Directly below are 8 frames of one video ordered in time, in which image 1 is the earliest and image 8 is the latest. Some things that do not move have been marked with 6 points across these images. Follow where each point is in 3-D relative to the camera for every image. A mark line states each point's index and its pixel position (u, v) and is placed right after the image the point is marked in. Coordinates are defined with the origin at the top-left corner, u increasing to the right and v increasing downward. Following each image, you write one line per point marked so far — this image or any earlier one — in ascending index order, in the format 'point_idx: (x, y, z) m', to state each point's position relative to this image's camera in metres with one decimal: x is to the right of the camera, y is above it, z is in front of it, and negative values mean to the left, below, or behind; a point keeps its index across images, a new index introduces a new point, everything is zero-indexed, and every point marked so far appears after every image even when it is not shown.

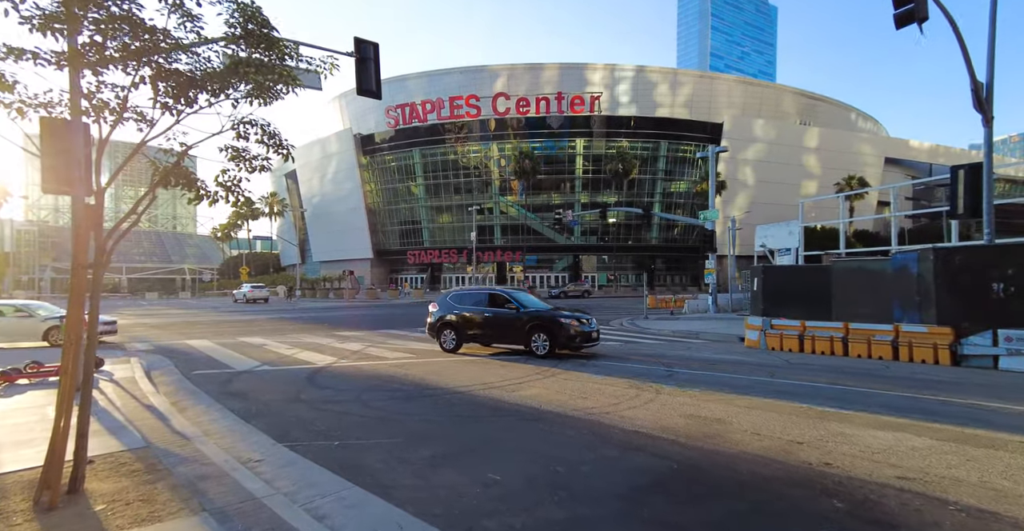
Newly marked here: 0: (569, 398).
0: (+0.9, -1.9, +7.2) m
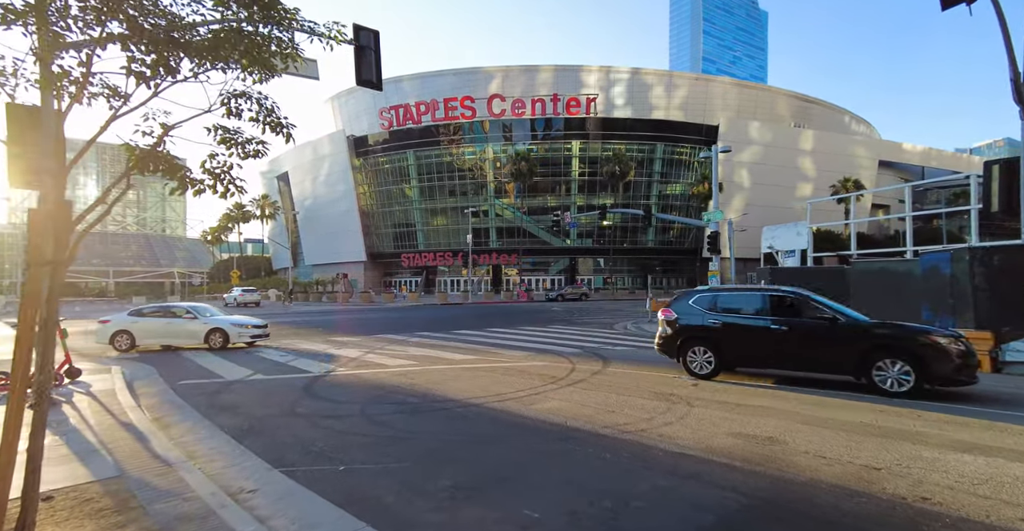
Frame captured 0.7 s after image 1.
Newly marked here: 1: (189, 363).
0: (+1.1, -2.0, +6.6) m
1: (-7.8, -2.4, +12.1) m
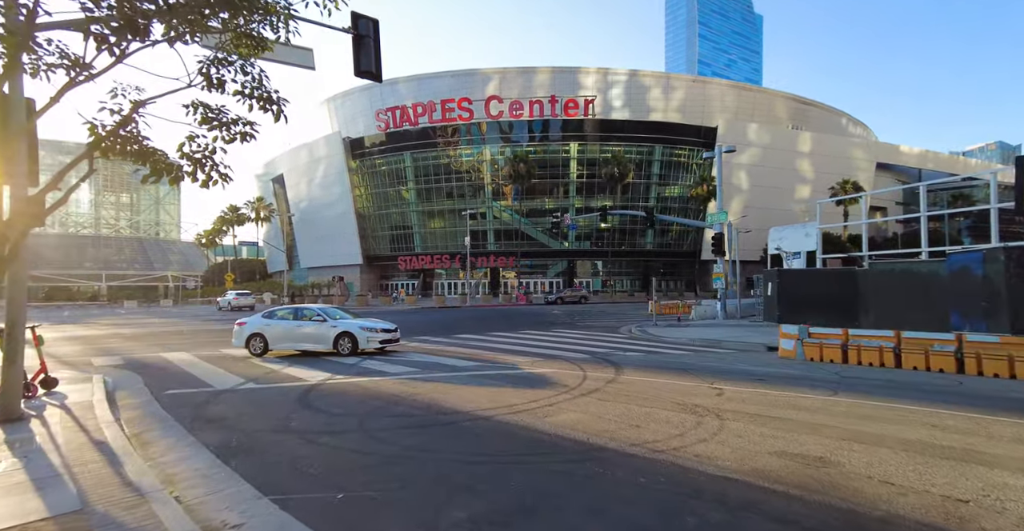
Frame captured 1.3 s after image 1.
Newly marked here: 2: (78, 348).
0: (+1.3, -2.0, +6.0) m
1: (-7.7, -2.4, +11.4) m
2: (-13.3, -2.5, +15.4) m
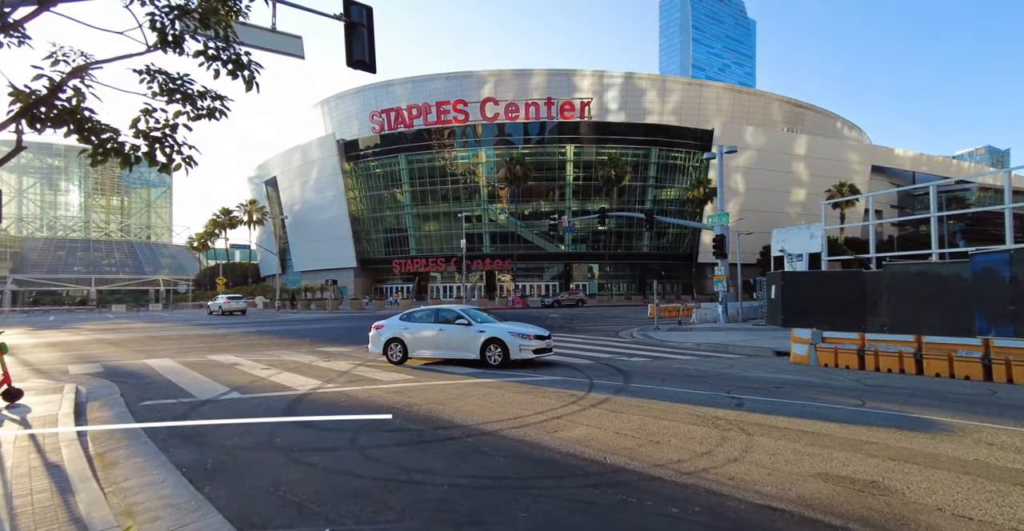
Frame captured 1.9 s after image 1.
0: (+1.4, -2.0, +5.4) m
1: (-7.6, -2.5, +10.8) m
2: (-13.3, -2.6, +14.7) m
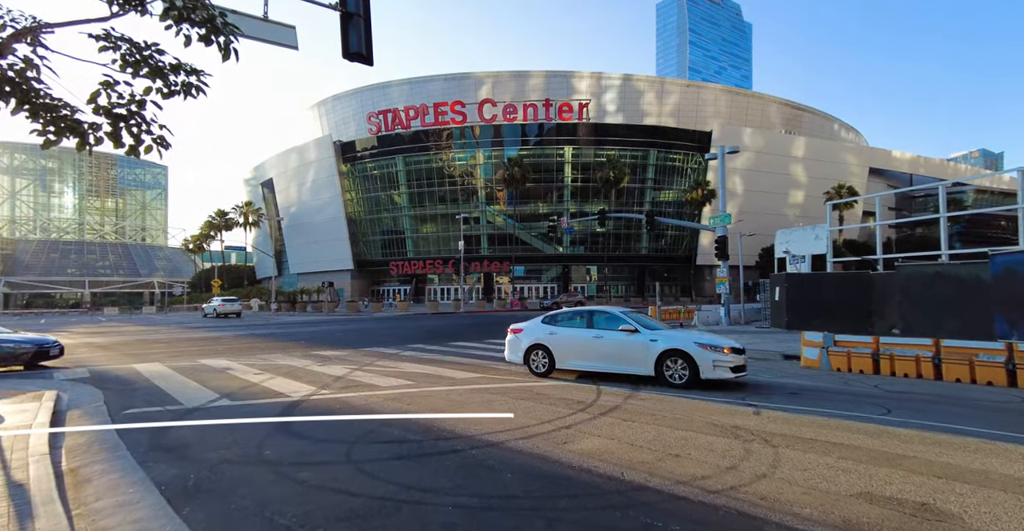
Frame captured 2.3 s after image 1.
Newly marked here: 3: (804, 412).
0: (+1.5, -2.0, +5.0) m
1: (-7.6, -2.5, +10.3) m
2: (-13.3, -2.7, +14.2) m
3: (+4.0, -2.0, +7.0) m
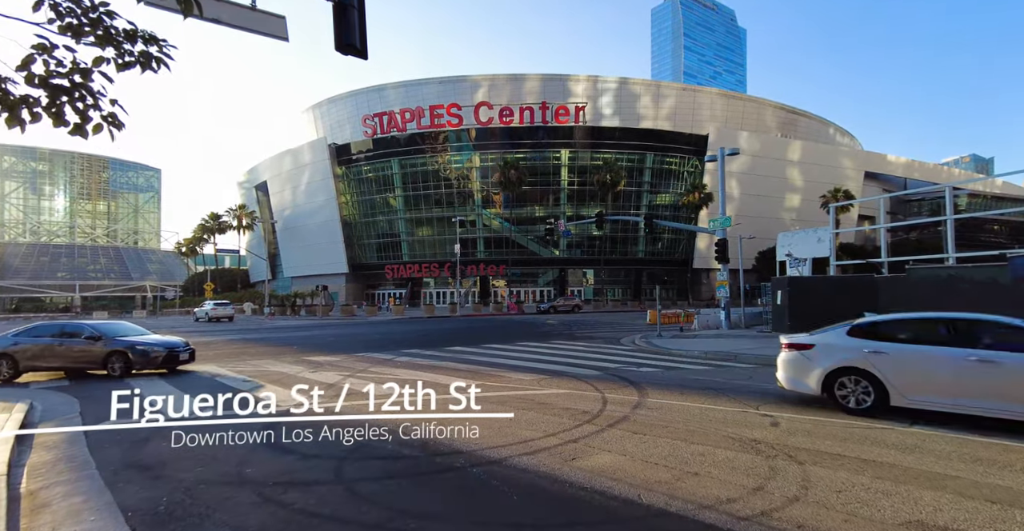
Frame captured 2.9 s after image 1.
0: (+1.5, -2.0, +4.6) m
1: (-7.6, -2.5, +9.8) m
2: (-13.3, -2.7, +13.6) m
3: (+4.1, -2.1, +6.6) m
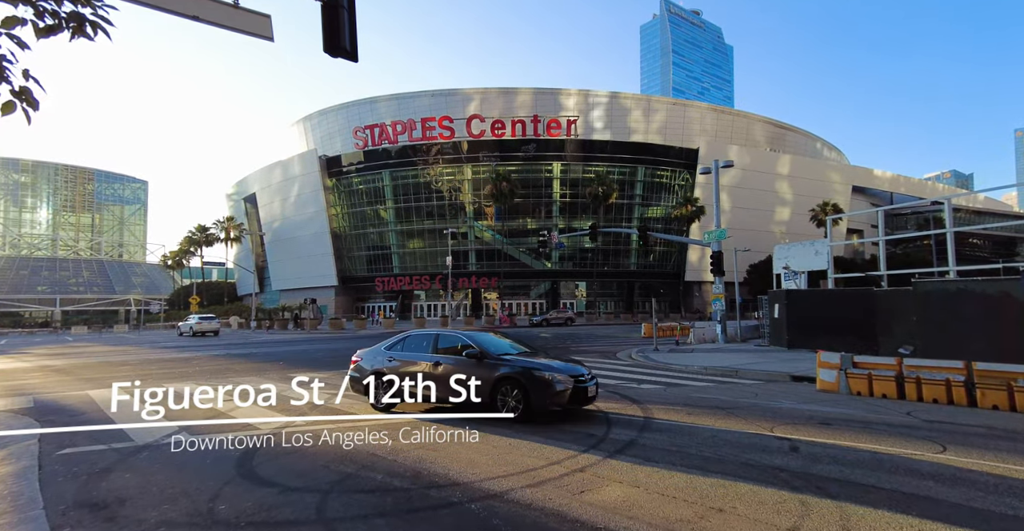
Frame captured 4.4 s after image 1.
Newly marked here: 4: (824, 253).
0: (+1.6, -2.1, +4.1) m
1: (-7.6, -2.8, +9.1) m
2: (-13.5, -3.1, +12.9) m
3: (+4.1, -2.2, +6.1) m
4: (+12.2, +0.4, +19.7) m
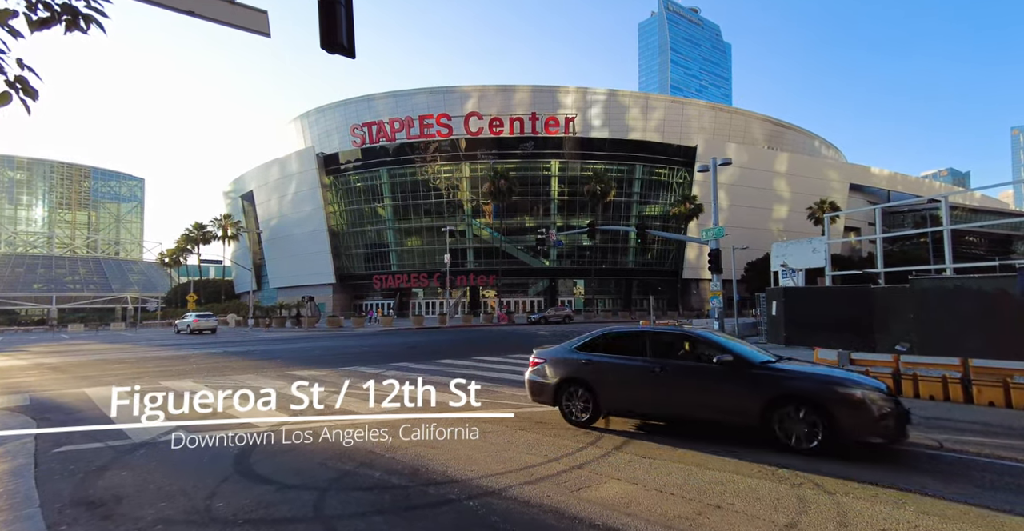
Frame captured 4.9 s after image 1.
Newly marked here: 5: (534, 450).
0: (+1.5, -2.1, +4.1) m
1: (-7.7, -2.7, +9.1) m
2: (-13.5, -3.0, +12.8) m
3: (+4.0, -2.2, +6.1) m
4: (+12.1, +0.5, +19.7) m
5: (+0.2, -2.3, +6.4) m
